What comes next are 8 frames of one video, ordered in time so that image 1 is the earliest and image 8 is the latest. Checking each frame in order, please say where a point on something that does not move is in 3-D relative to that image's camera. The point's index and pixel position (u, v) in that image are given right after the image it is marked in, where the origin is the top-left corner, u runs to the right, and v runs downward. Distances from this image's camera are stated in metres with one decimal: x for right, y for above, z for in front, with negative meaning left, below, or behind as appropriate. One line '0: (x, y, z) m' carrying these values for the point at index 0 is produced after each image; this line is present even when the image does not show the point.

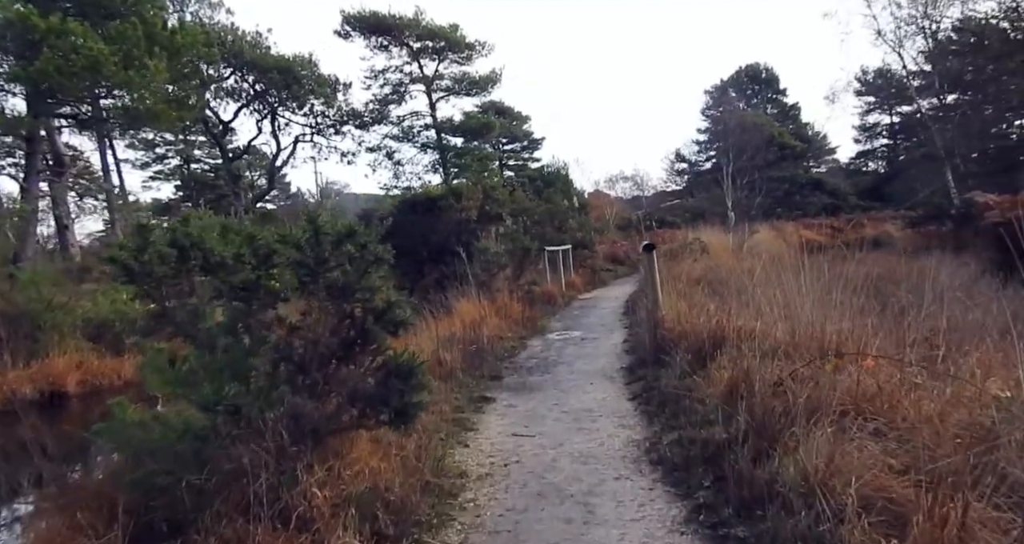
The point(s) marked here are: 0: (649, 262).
0: (+1.3, +0.1, +6.2) m
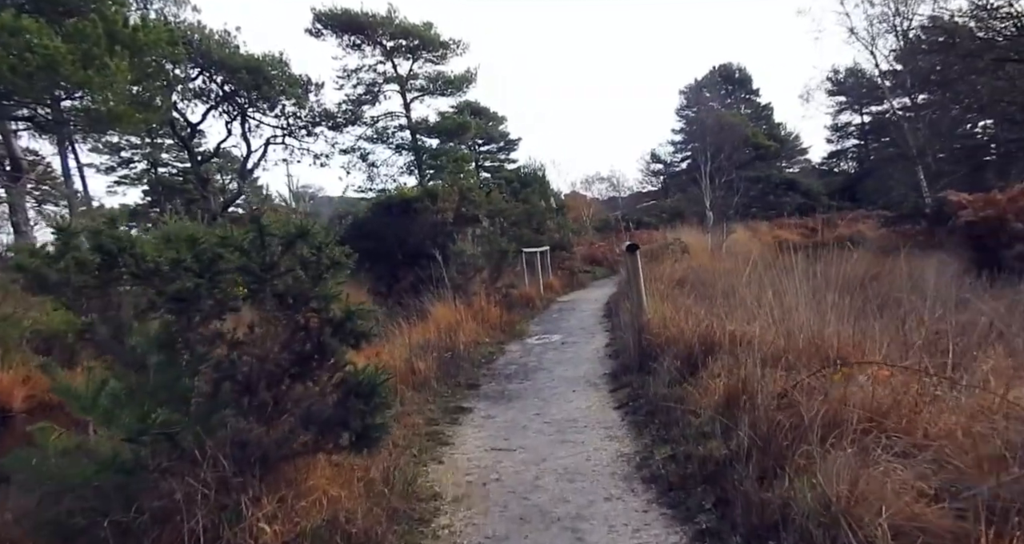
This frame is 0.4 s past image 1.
0: (+1.1, +0.1, +5.9) m
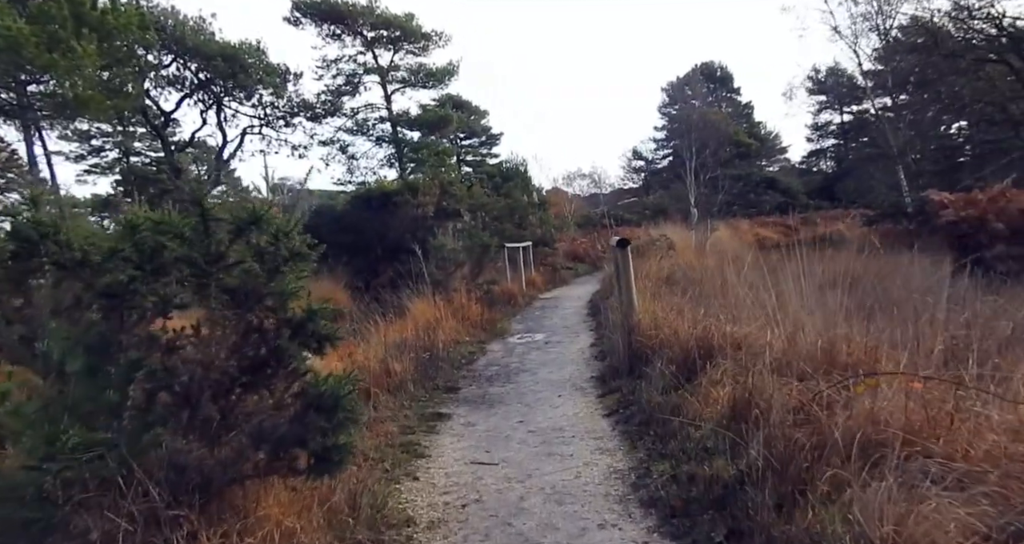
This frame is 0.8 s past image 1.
0: (+0.9, +0.1, +5.6) m
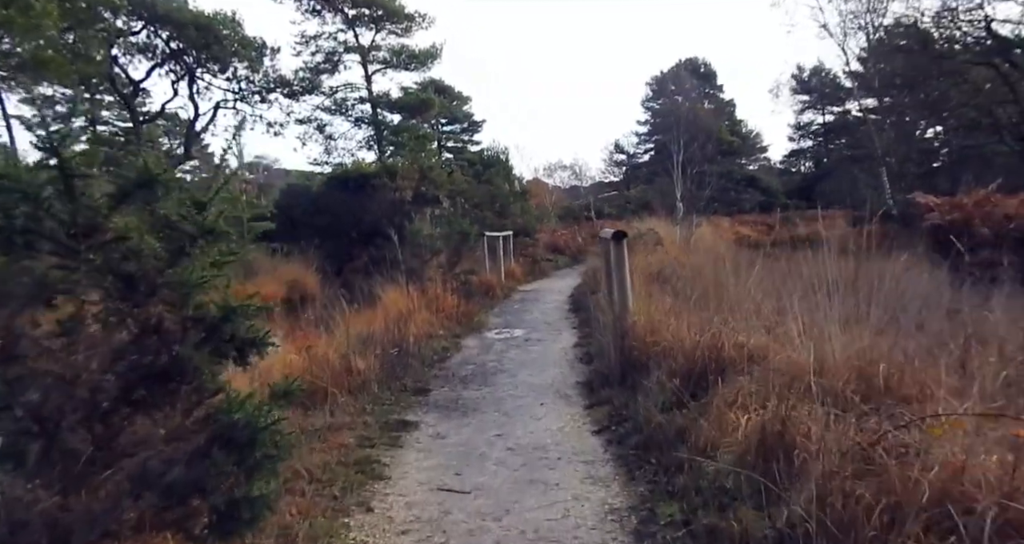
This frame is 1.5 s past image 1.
0: (+0.8, +0.1, +5.0) m
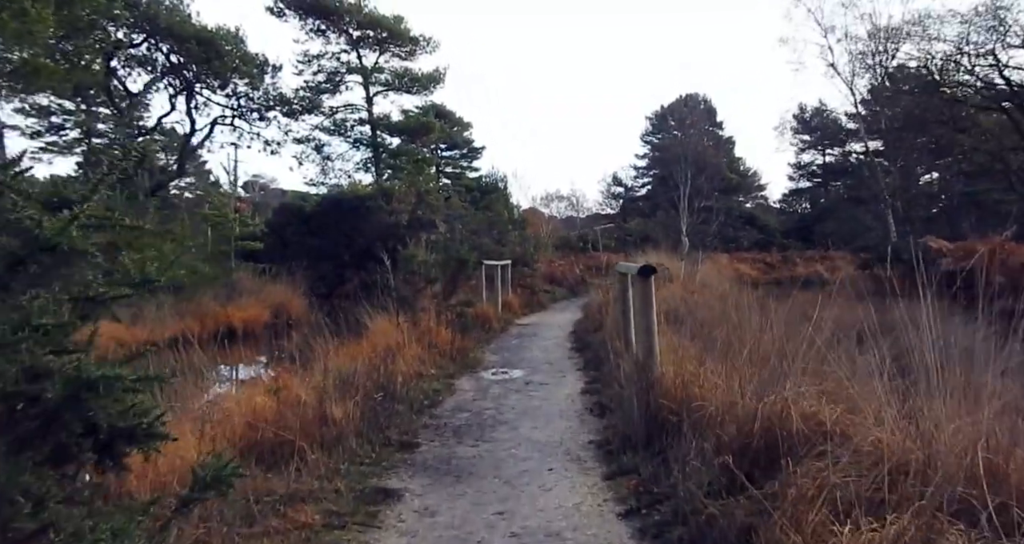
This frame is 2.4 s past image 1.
0: (+0.8, -0.1, +4.3) m
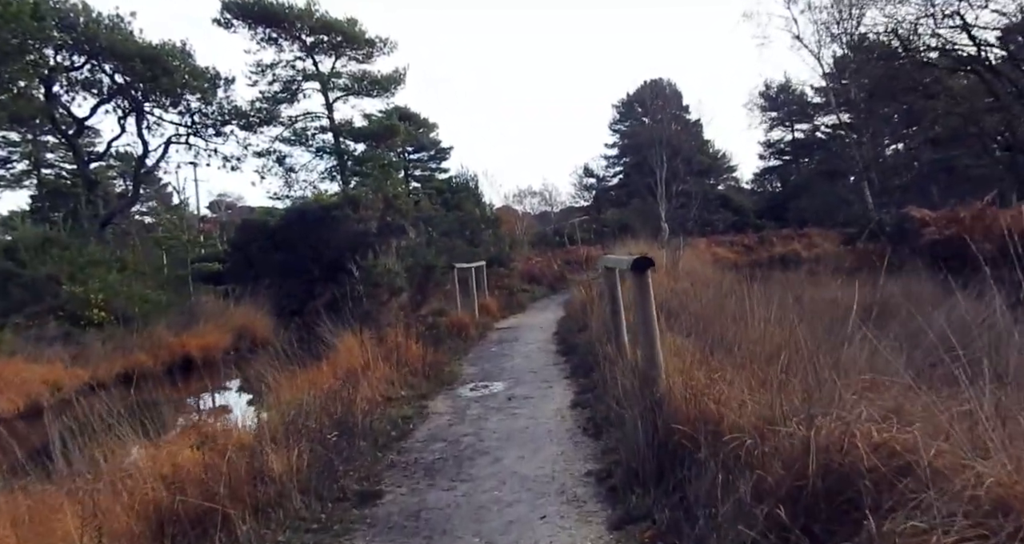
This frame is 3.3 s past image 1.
0: (+0.7, -0.1, +3.6) m
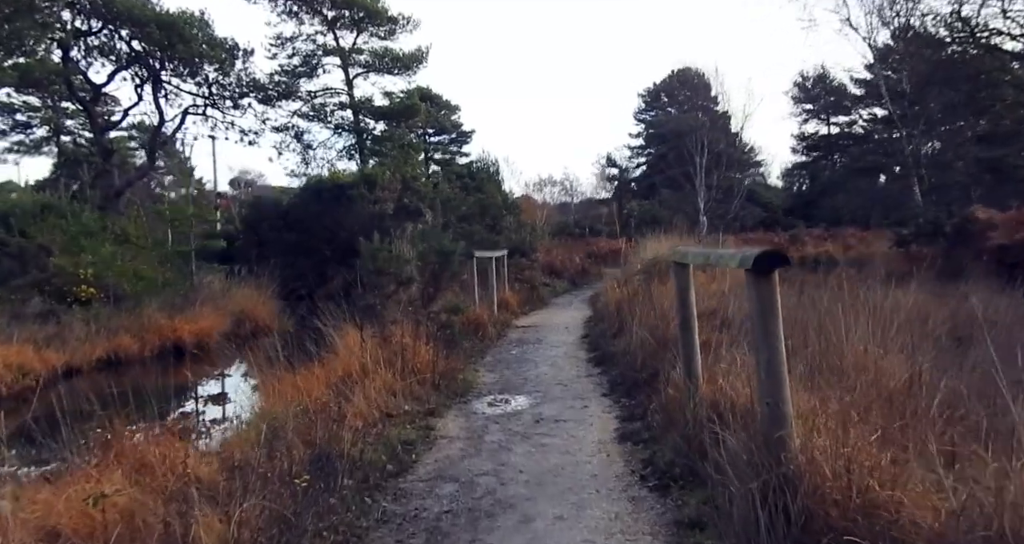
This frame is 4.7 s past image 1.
0: (+0.9, -0.1, +2.4) m
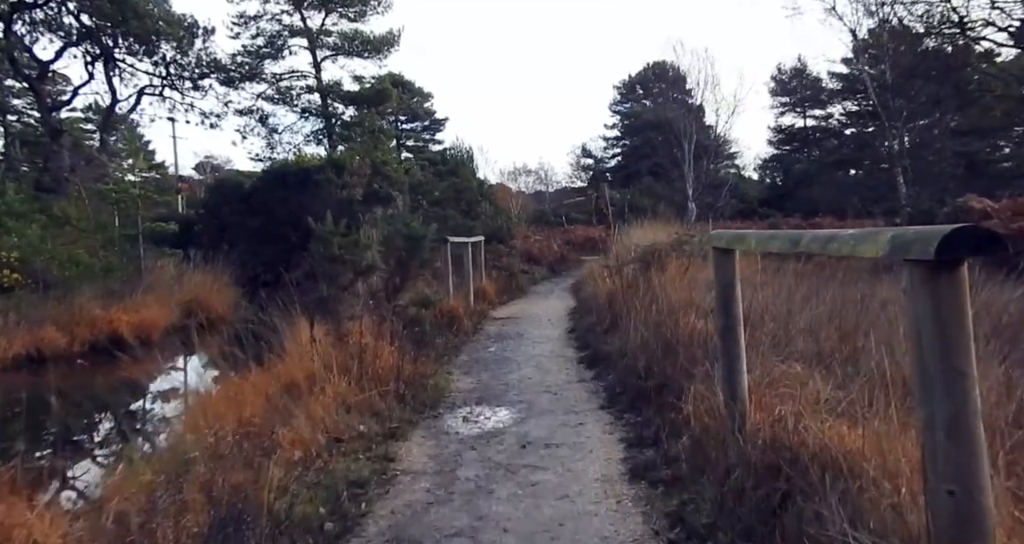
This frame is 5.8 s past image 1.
0: (+0.8, -0.1, +1.4) m
